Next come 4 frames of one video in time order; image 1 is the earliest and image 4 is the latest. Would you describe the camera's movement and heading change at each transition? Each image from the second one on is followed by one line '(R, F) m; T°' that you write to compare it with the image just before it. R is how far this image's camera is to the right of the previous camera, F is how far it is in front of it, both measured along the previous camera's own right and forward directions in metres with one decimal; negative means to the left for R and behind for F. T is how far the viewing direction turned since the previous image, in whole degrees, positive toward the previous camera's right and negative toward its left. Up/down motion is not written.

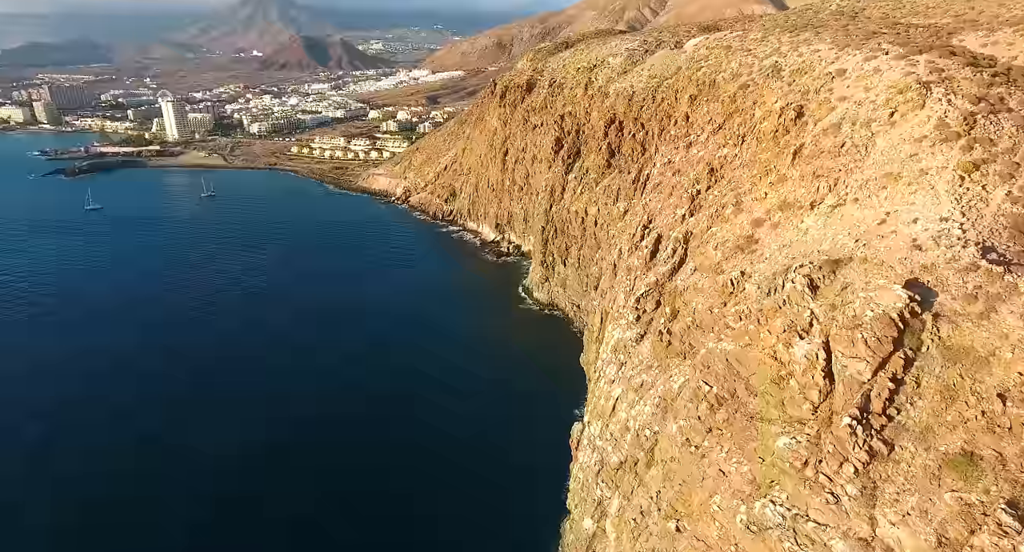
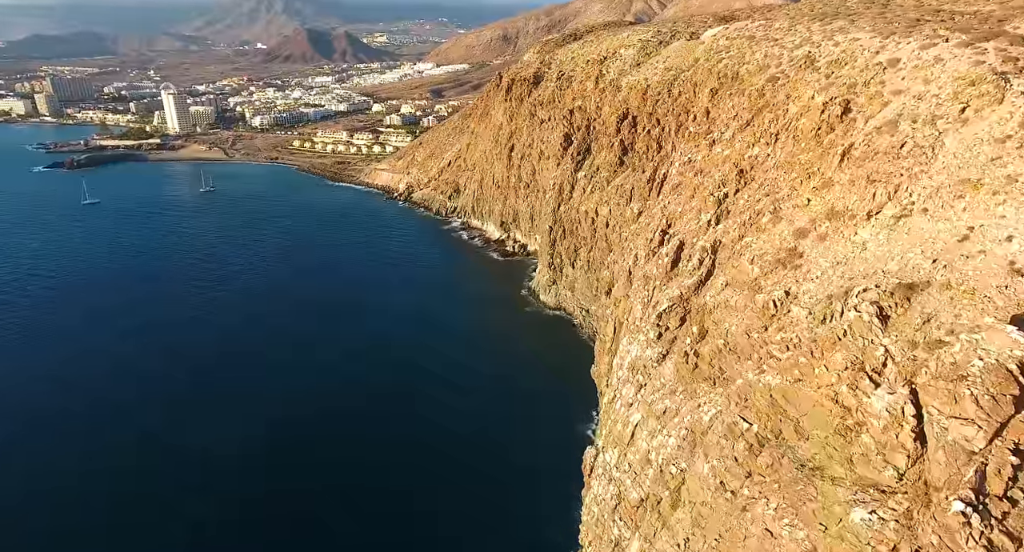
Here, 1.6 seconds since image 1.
(-0.2, +3.5) m; 0°
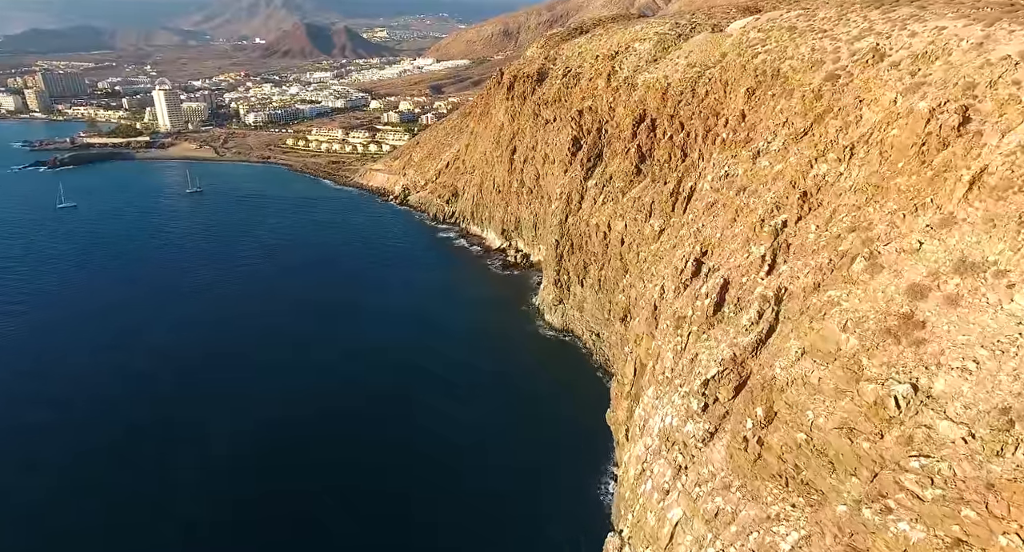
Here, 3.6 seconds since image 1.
(-0.2, +7.2) m; 0°
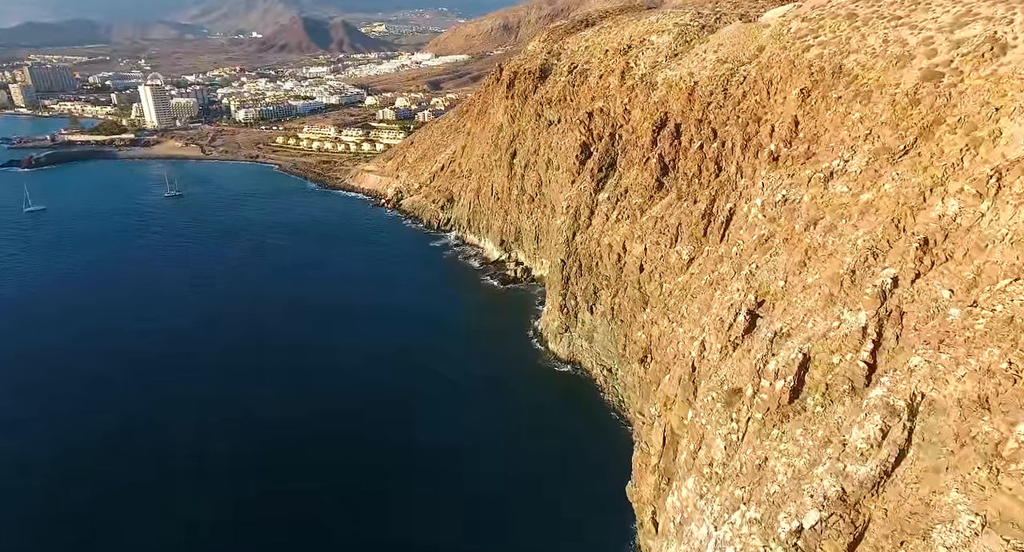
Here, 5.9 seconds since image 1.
(0.0, +8.3) m; 0°
